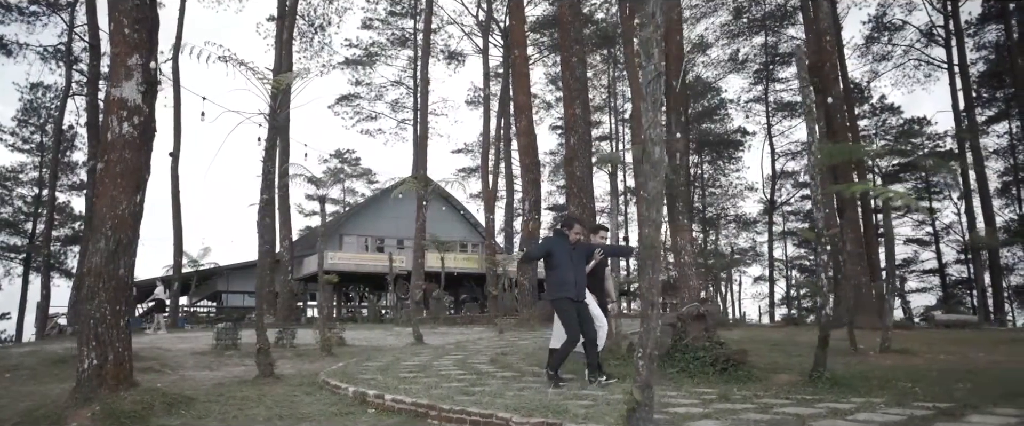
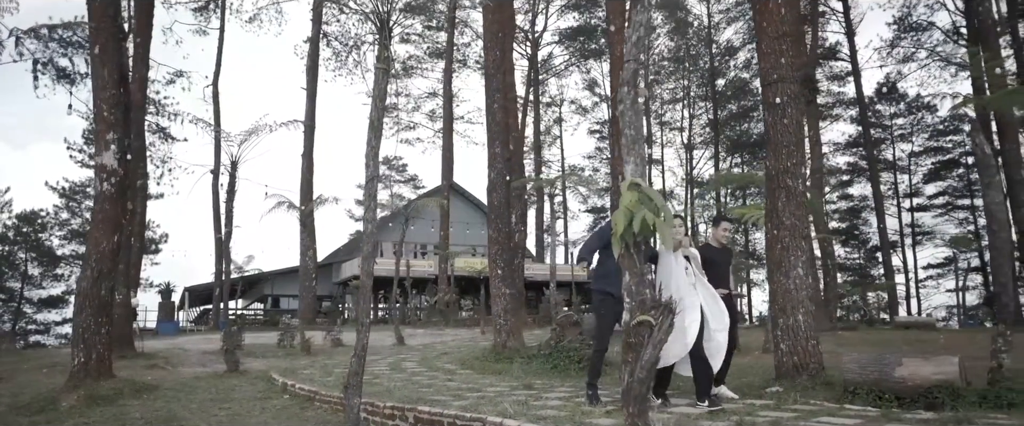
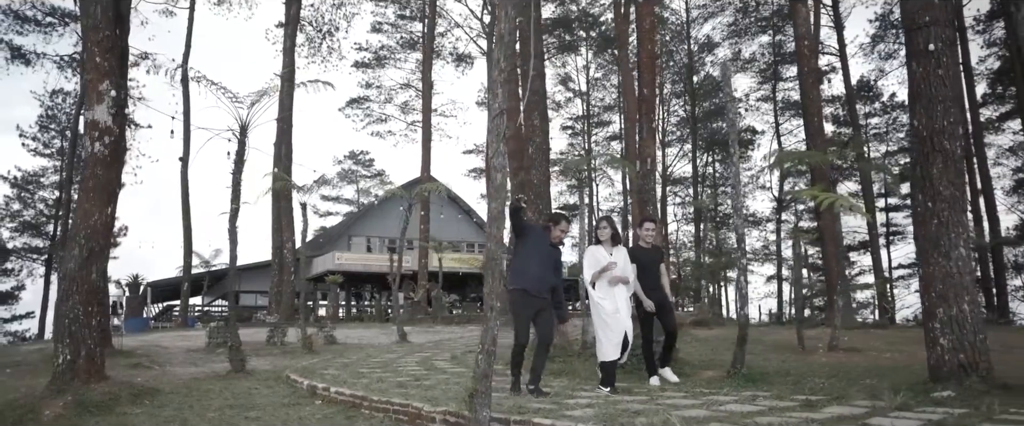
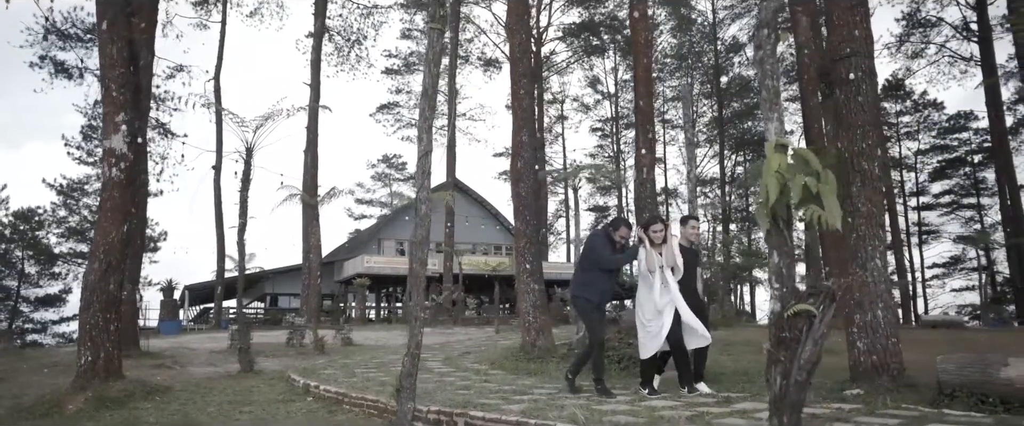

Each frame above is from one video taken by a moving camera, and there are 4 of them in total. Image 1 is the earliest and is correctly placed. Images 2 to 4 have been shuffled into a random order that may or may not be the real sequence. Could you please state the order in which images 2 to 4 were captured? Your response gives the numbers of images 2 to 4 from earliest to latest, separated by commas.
3, 4, 2
